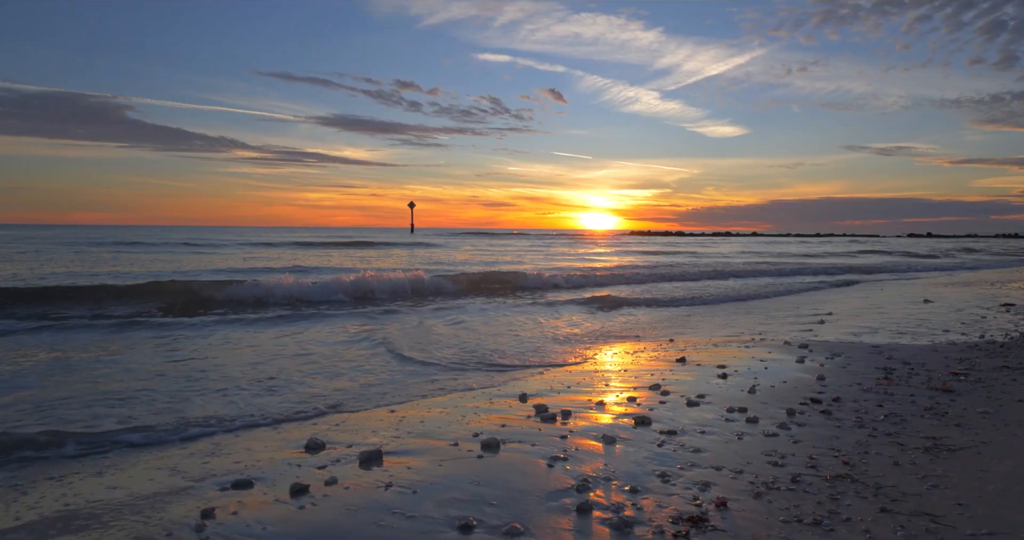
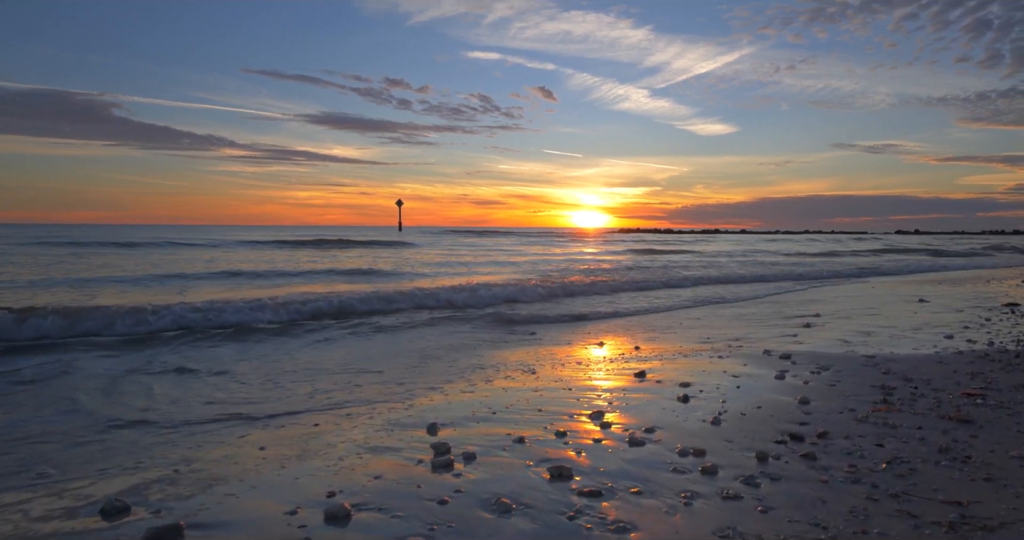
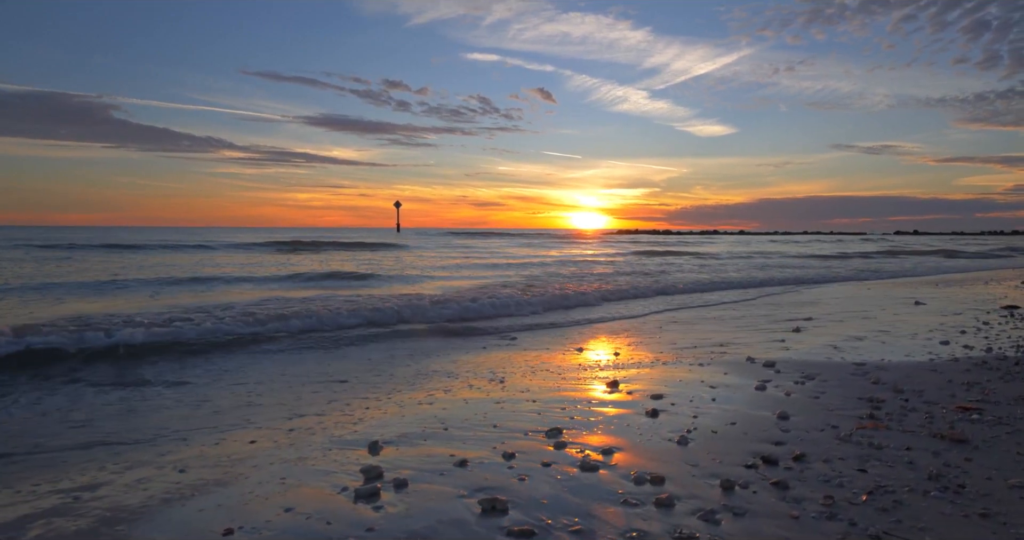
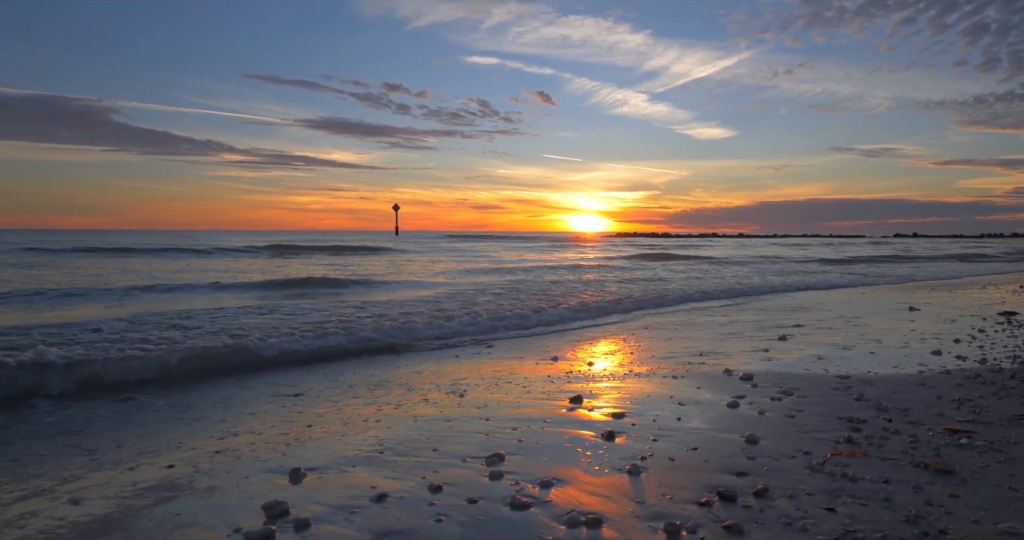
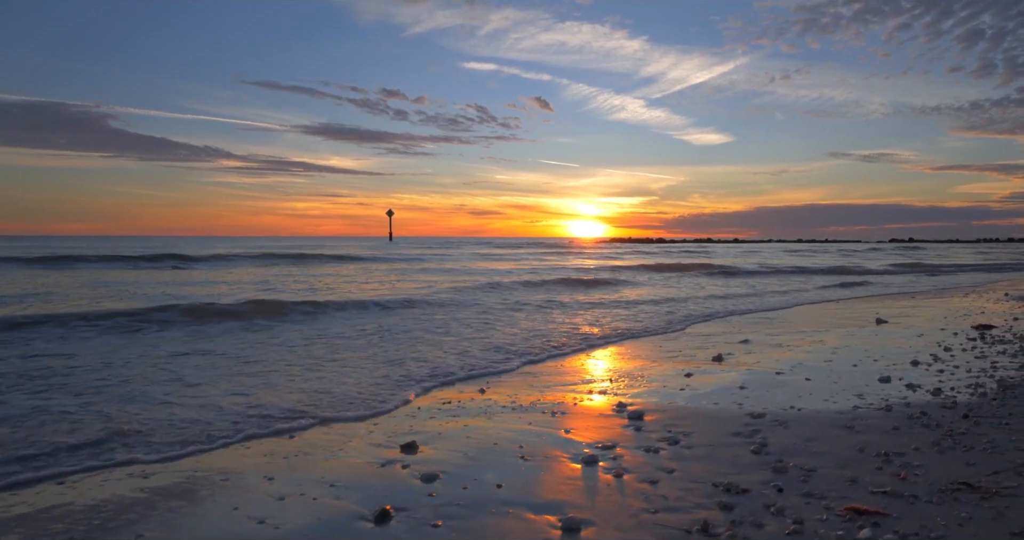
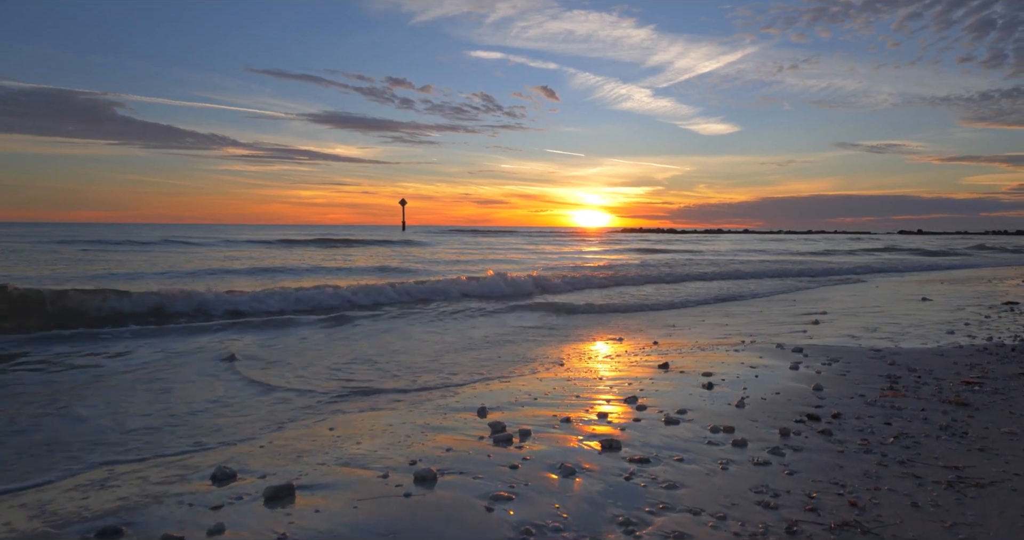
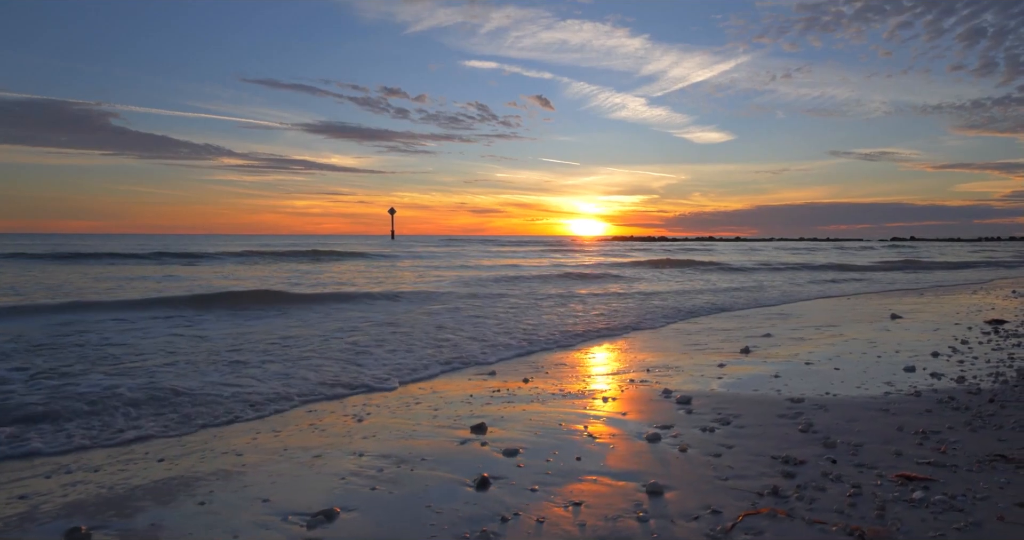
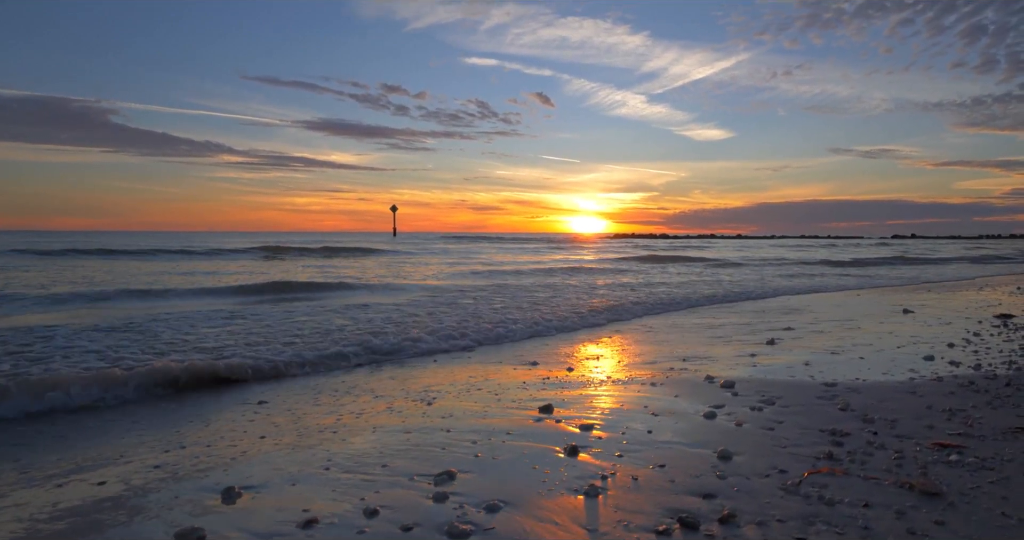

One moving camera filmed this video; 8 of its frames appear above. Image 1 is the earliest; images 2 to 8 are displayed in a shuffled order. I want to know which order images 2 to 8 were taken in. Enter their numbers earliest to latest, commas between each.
6, 2, 3, 4, 8, 7, 5
